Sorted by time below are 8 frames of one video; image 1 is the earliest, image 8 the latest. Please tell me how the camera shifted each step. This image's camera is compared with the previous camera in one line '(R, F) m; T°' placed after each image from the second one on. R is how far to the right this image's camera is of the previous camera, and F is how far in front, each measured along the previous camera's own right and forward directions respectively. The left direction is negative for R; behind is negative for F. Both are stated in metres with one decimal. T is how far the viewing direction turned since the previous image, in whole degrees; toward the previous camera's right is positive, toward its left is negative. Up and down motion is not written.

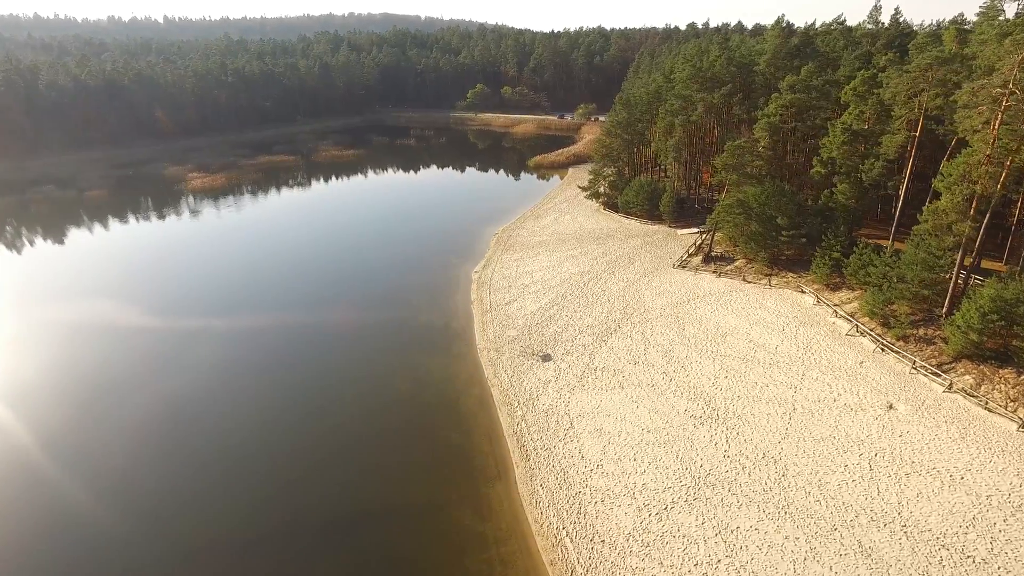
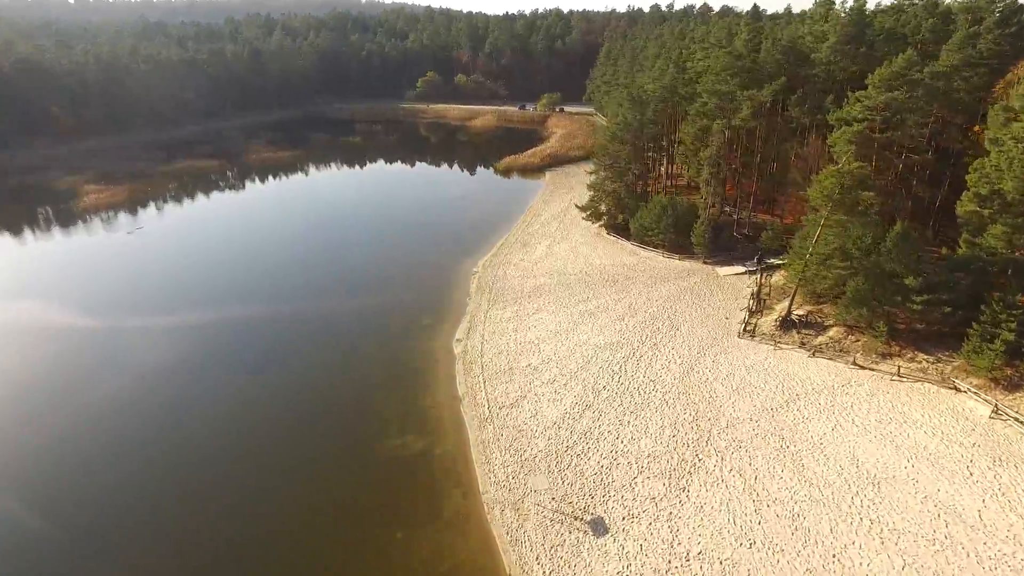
(-2.1, +11.8) m; +4°
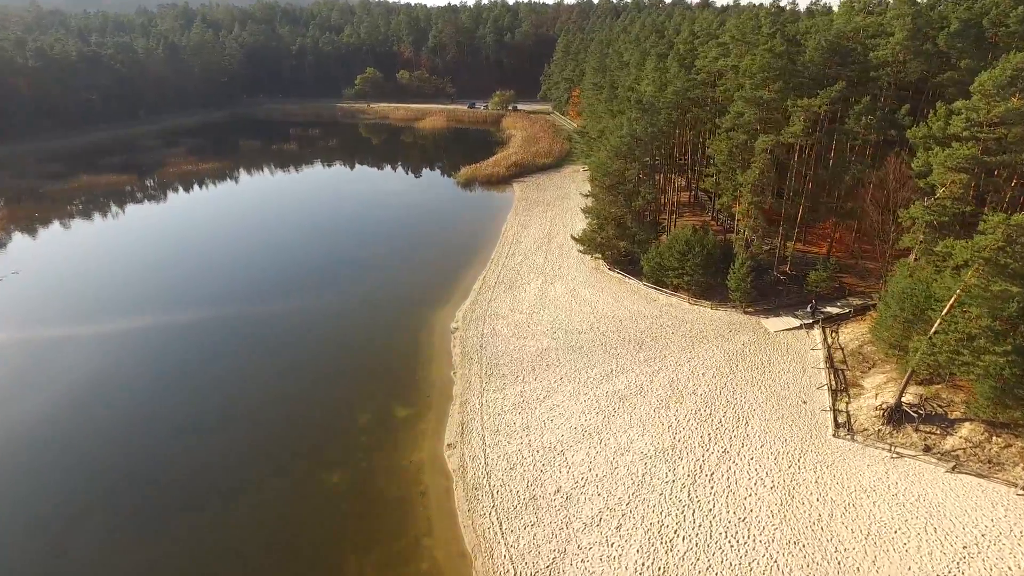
(-2.3, +8.3) m; +5°
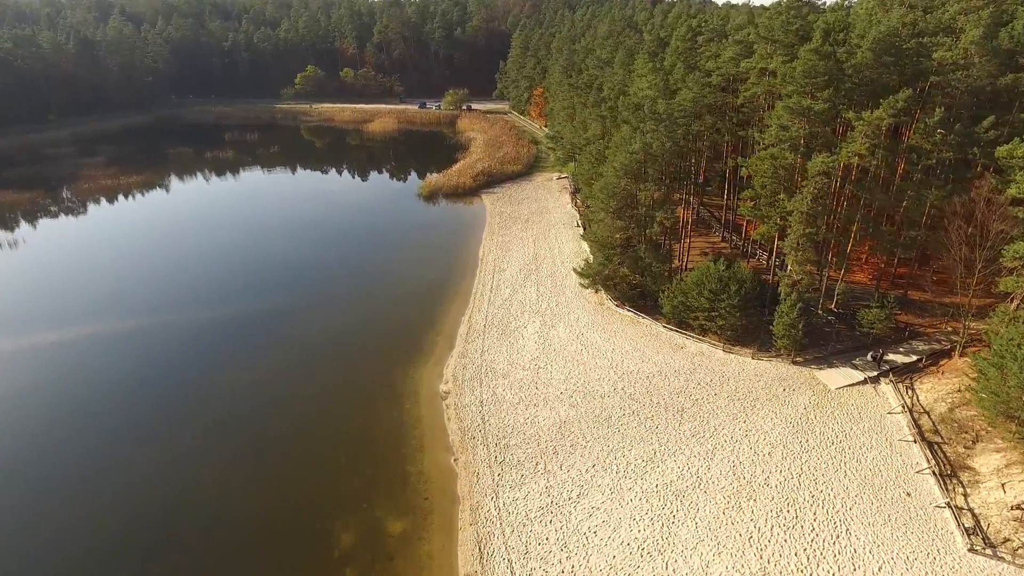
(-2.2, +5.7) m; +5°
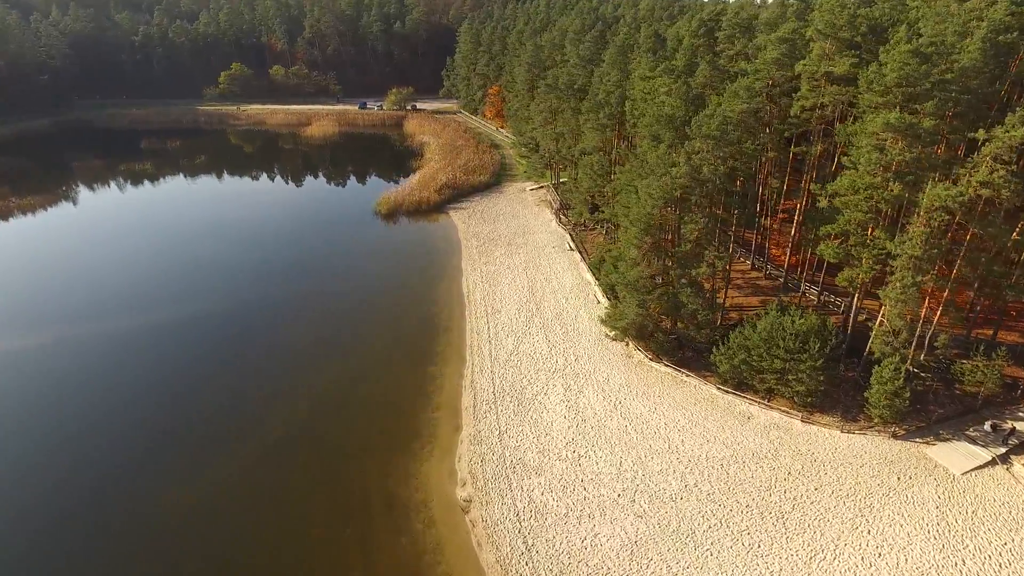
(-3.0, +6.1) m; +6°
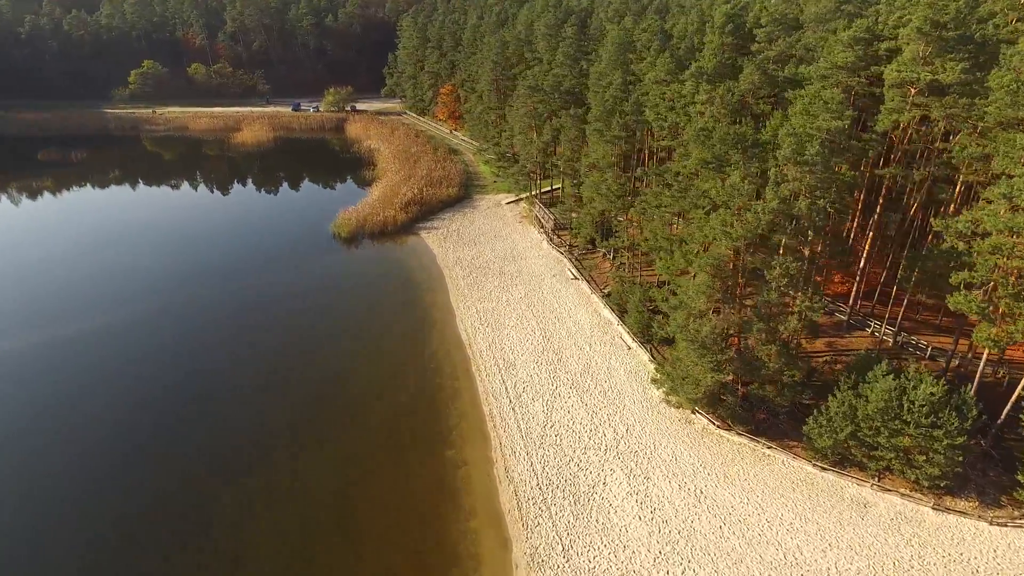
(-3.4, +5.4) m; +6°
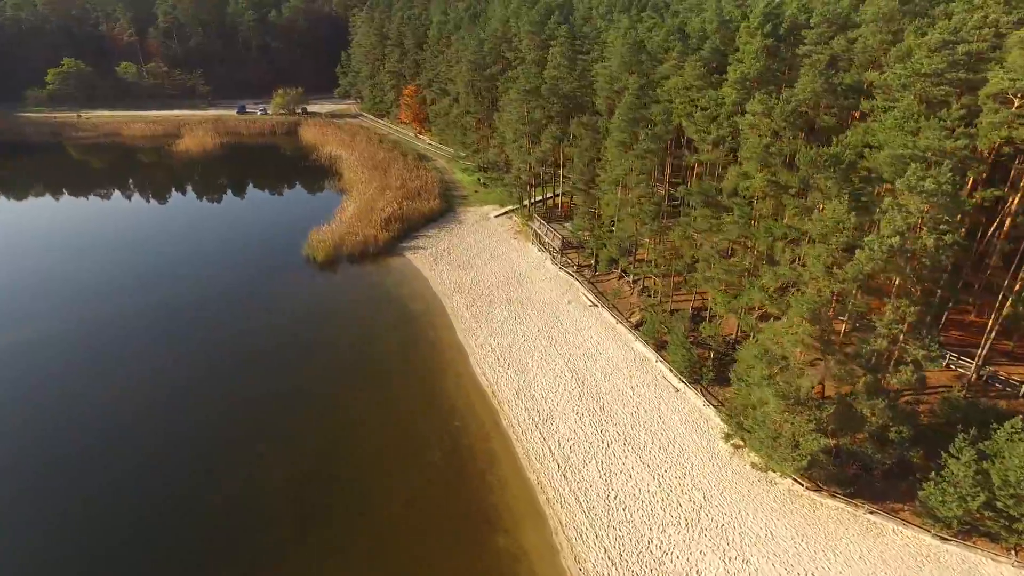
(-3.2, +3.7) m; +5°
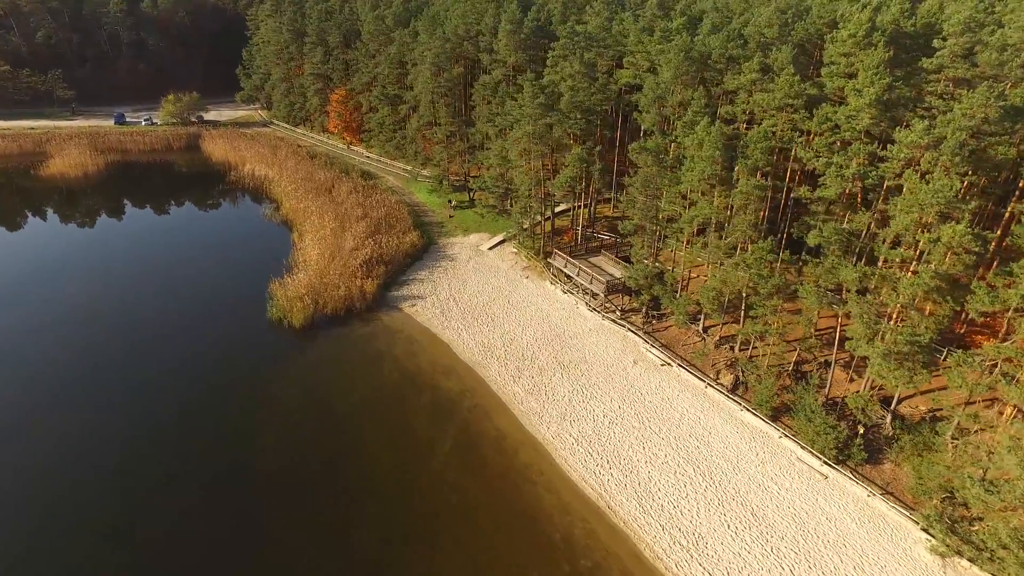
(-6.6, +6.2) m; +10°
